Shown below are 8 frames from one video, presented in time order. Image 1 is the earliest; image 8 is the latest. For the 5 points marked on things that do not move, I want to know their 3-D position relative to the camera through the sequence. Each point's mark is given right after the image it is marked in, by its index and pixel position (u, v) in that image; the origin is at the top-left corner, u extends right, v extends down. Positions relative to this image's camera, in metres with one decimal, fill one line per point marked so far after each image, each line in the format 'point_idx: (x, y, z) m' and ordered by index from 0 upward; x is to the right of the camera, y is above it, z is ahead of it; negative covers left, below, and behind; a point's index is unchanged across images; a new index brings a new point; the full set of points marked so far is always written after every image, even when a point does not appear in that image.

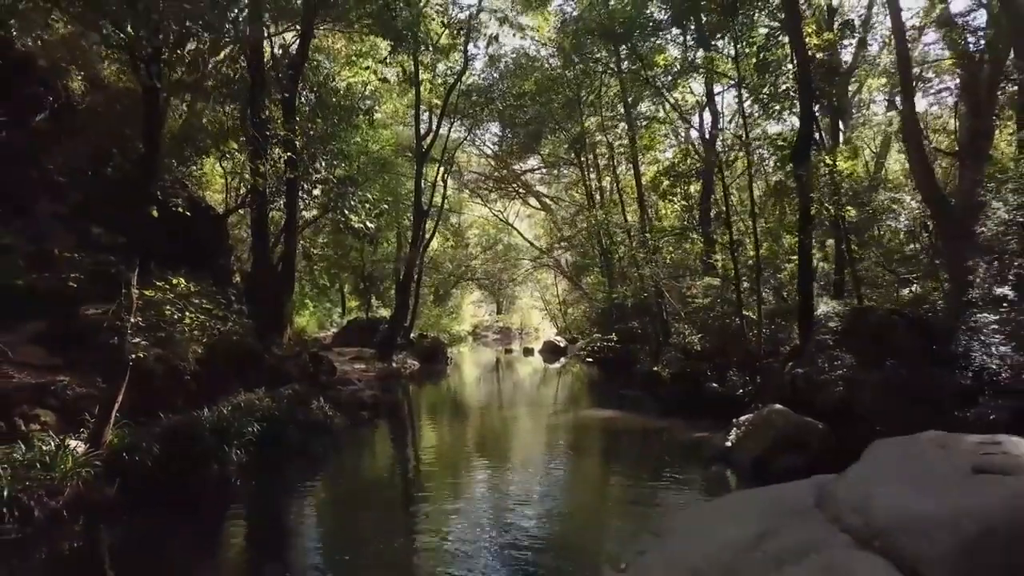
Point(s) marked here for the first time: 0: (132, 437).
0: (-4.3, -1.7, +8.1) m
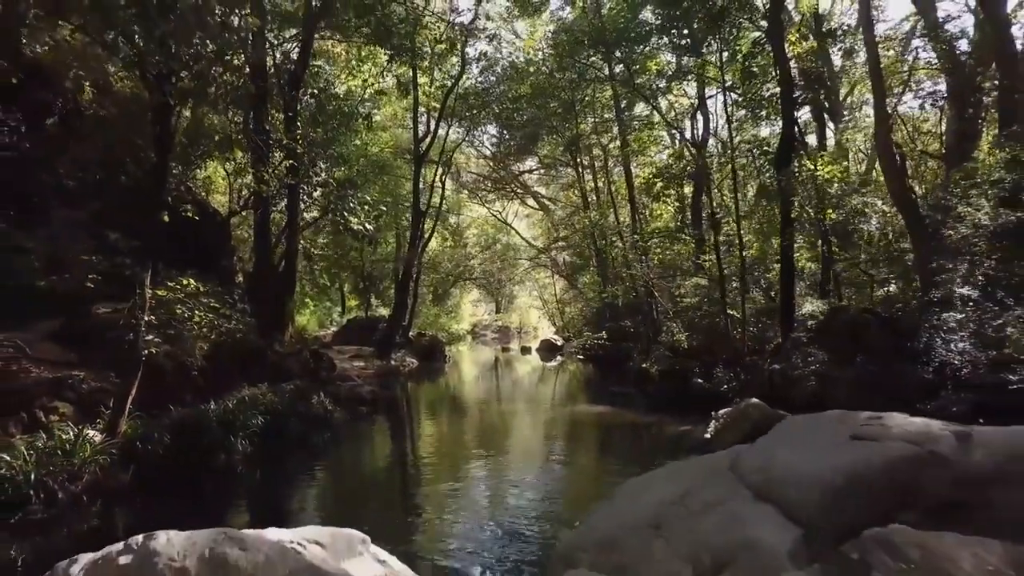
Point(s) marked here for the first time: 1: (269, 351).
0: (-4.4, -1.7, +8.6) m
1: (-4.6, -1.2, +13.5) m
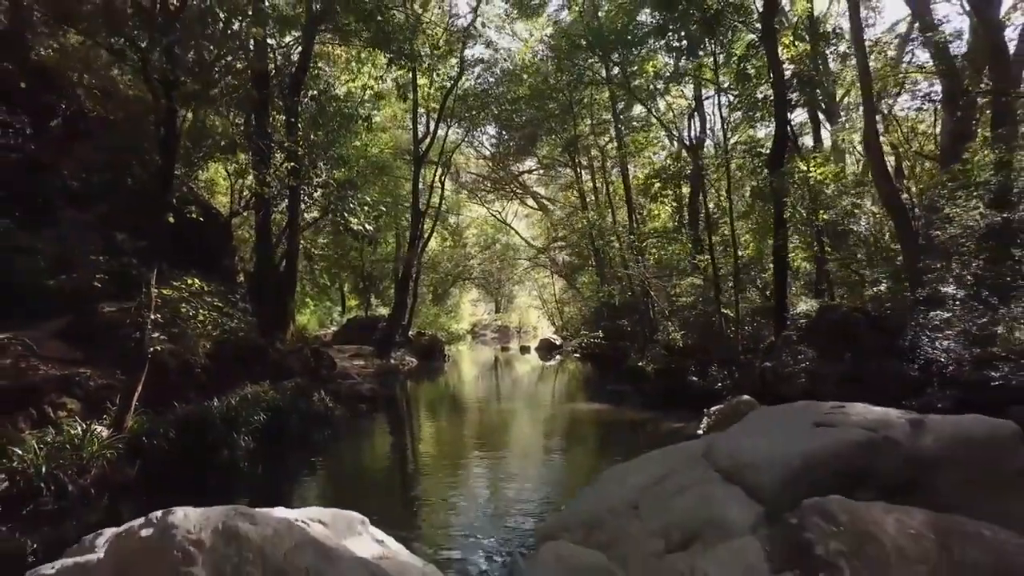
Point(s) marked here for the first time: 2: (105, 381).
0: (-4.5, -1.7, +8.8) m
1: (-4.6, -1.2, +13.7) m
2: (-5.4, -1.2, +9.5) m
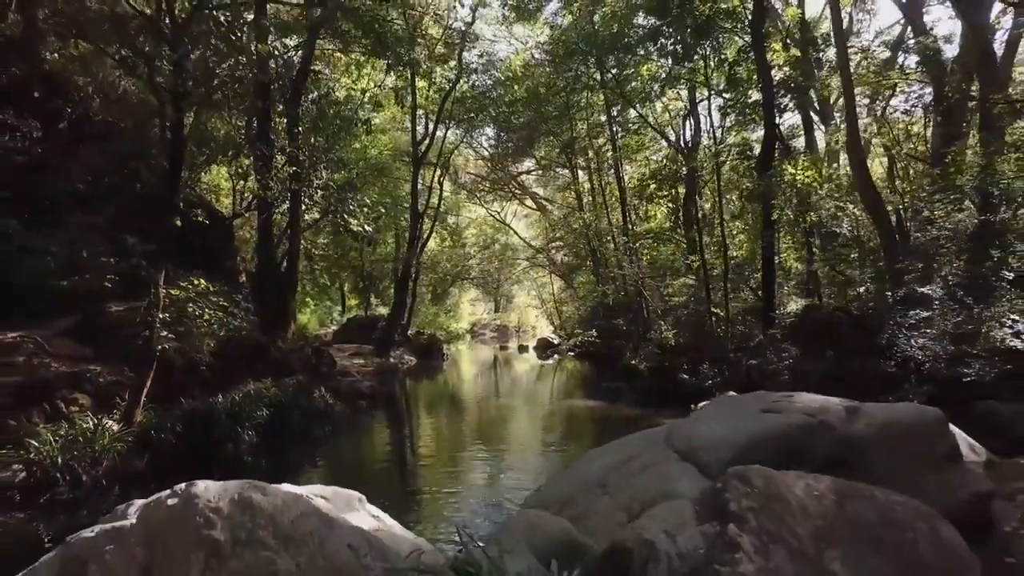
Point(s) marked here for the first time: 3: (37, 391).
0: (-4.6, -1.7, +9.2) m
1: (-4.7, -1.2, +14.1) m
2: (-5.5, -1.2, +9.8) m
3: (-5.8, -1.3, +8.8) m
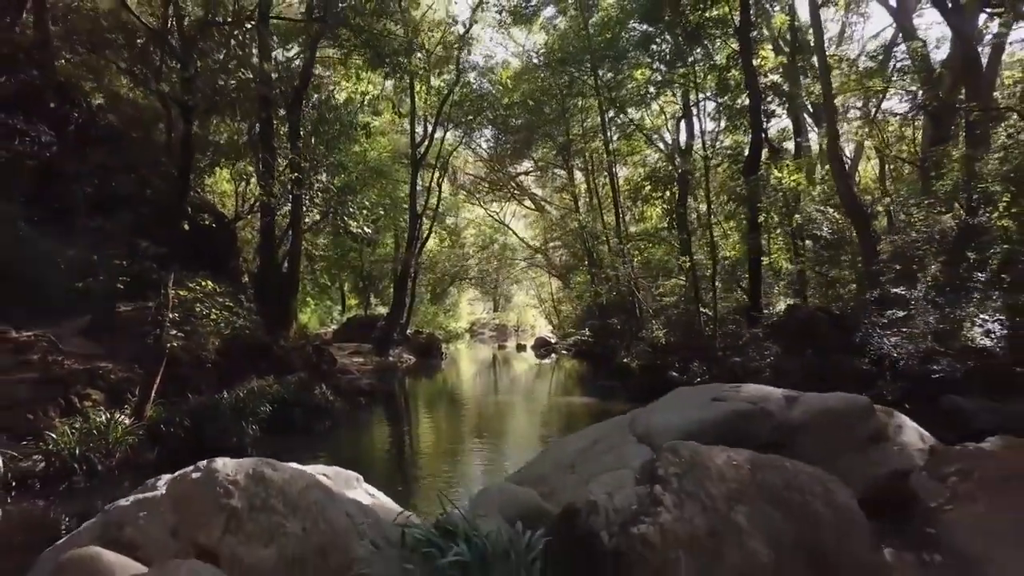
0: (-4.7, -1.7, +9.7) m
1: (-4.8, -1.2, +14.6) m
2: (-5.6, -1.2, +10.3) m
3: (-5.9, -1.3, +9.2) m
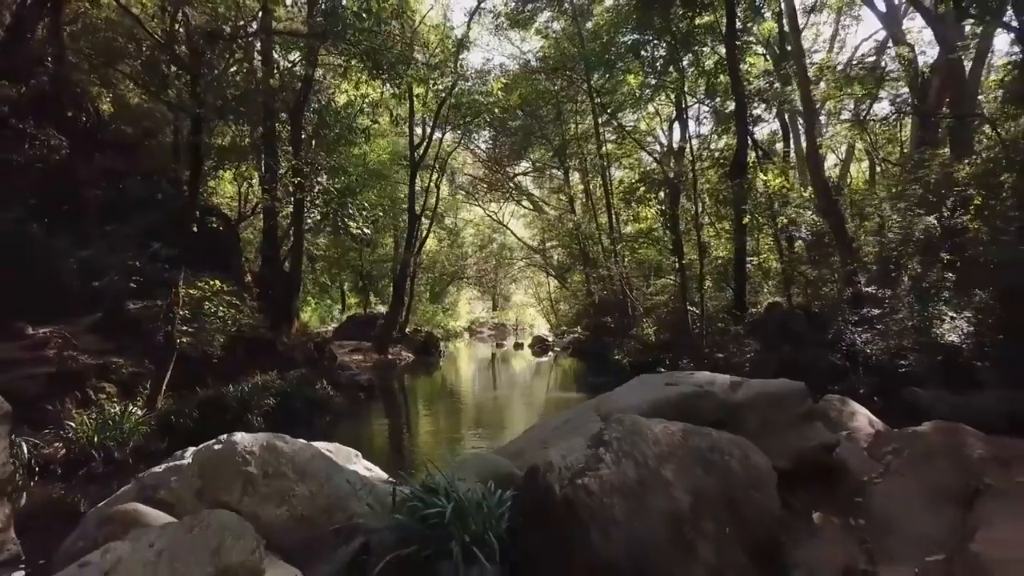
0: (-4.8, -1.7, +10.2) m
1: (-4.9, -1.2, +15.1) m
2: (-5.7, -1.2, +10.9) m
3: (-6.0, -1.3, +9.8) m
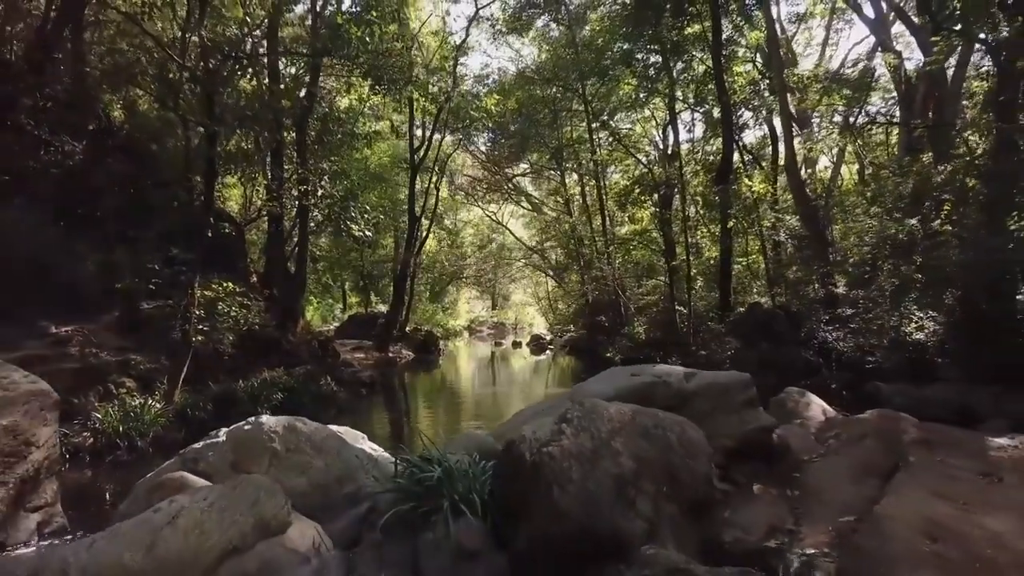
0: (-4.9, -1.7, +11.0) m
1: (-5.0, -1.2, +15.8) m
2: (-5.8, -1.2, +11.6) m
3: (-6.1, -1.3, +10.5) m
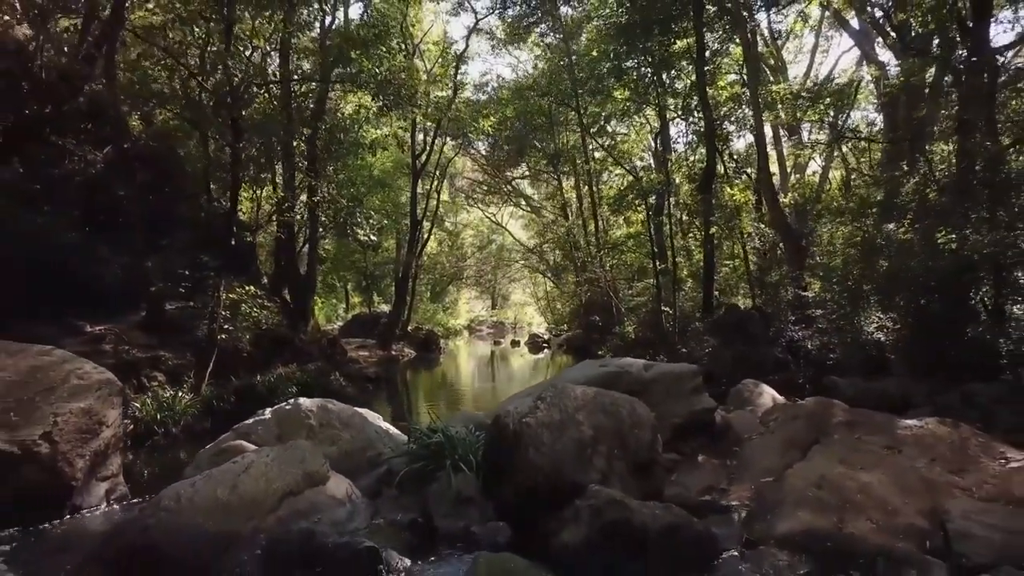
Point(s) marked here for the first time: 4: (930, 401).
0: (-5.0, -1.7, +12.1) m
1: (-5.1, -1.2, +16.9) m
2: (-5.9, -1.3, +12.7) m
3: (-6.2, -1.3, +11.6) m
4: (+5.5, -1.5, +9.4) m
